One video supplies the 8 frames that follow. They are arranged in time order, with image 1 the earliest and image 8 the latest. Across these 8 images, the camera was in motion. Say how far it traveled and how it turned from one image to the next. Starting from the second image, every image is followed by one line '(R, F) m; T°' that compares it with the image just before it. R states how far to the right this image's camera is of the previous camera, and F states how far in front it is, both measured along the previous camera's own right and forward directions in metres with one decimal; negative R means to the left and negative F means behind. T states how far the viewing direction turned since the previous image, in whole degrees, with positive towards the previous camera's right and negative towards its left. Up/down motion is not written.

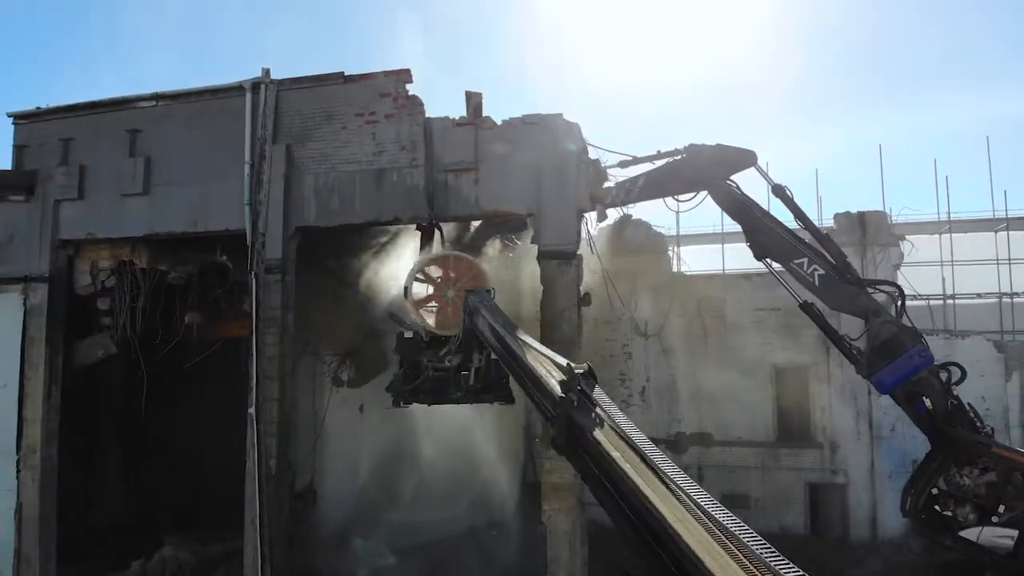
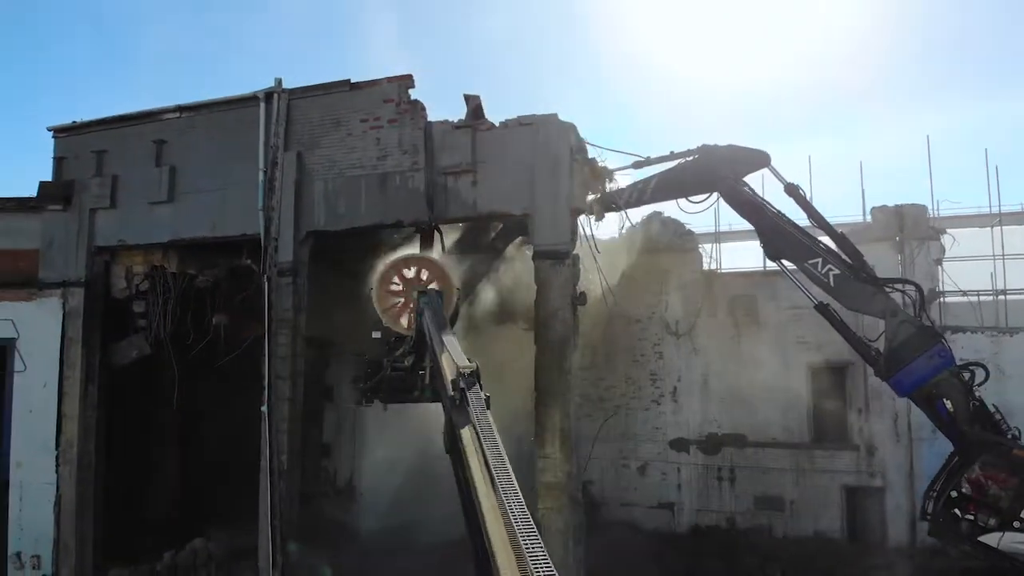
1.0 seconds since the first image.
(+0.6, 0.0) m; -5°
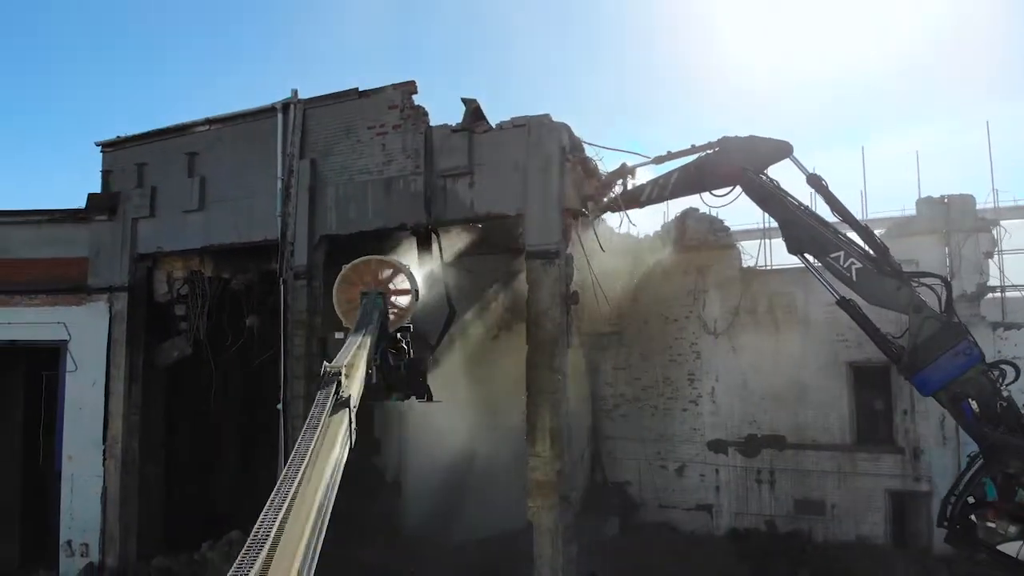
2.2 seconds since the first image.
(+0.7, 0.0) m; -6°
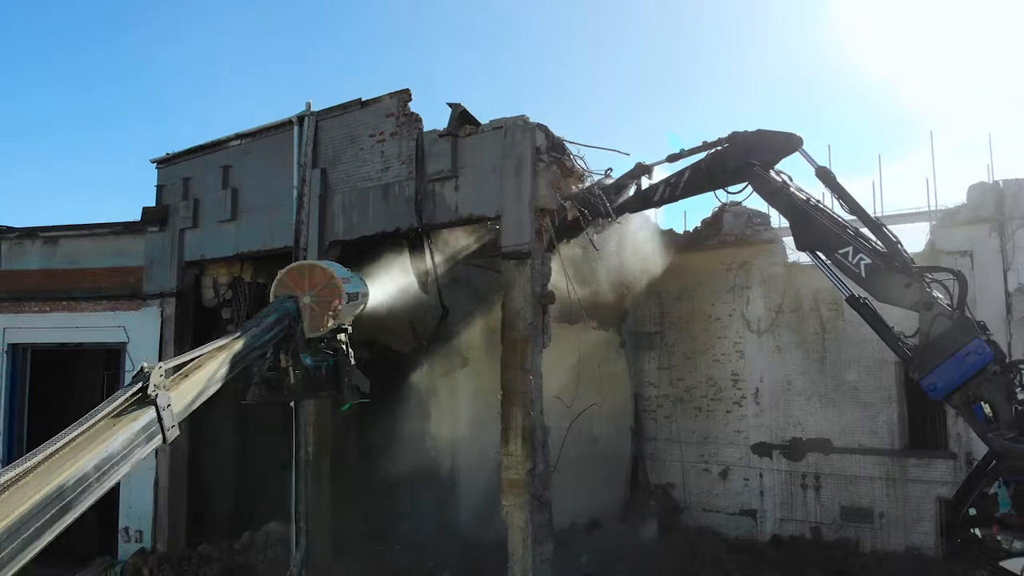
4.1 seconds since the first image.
(+1.1, 0.0) m; -8°
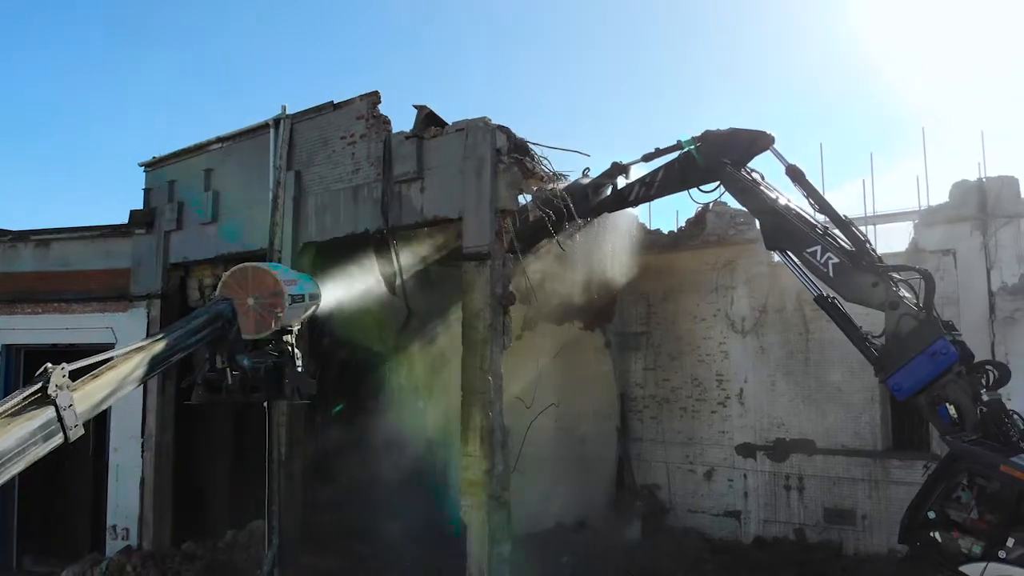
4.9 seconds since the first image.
(+0.5, 0.0) m; -1°
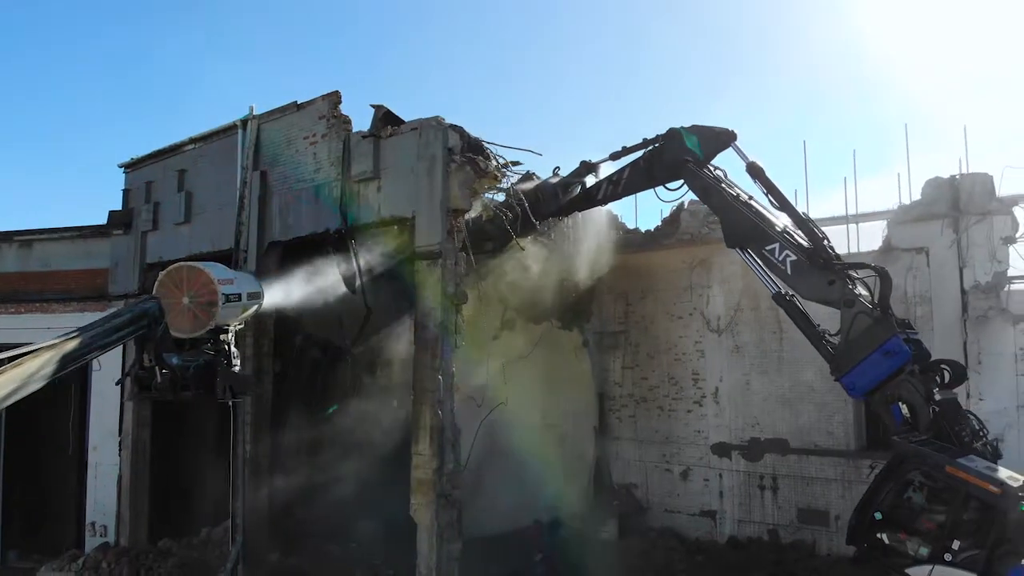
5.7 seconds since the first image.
(+0.5, 0.0) m; -1°
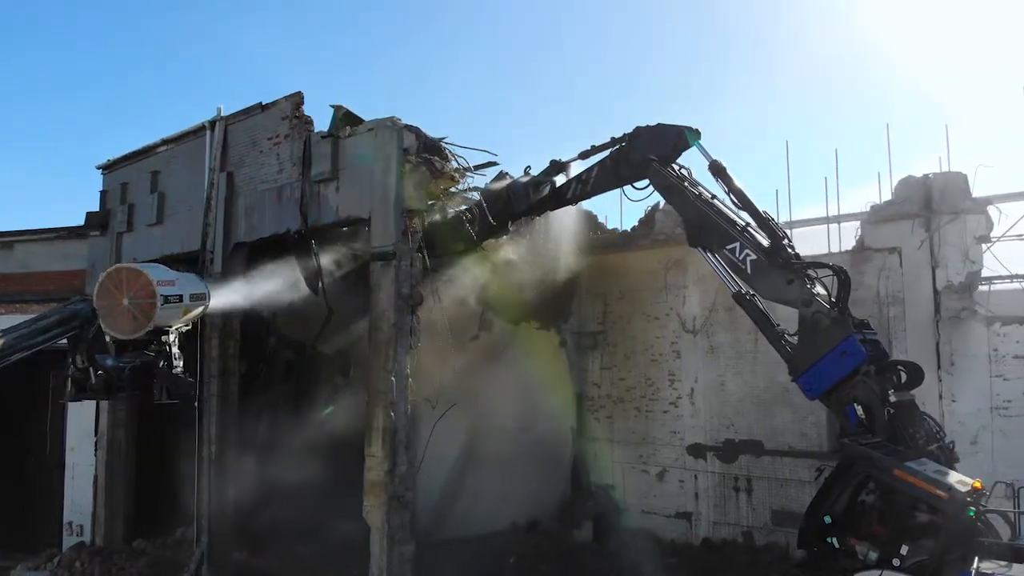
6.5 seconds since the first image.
(+0.5, 0.0) m; 0°
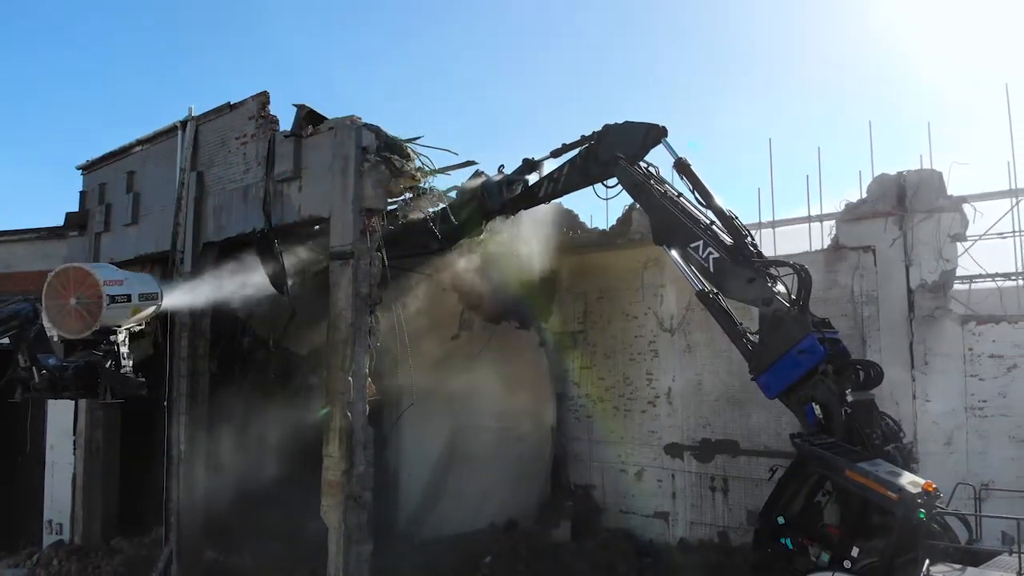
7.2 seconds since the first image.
(+0.4, 0.0) m; 0°
